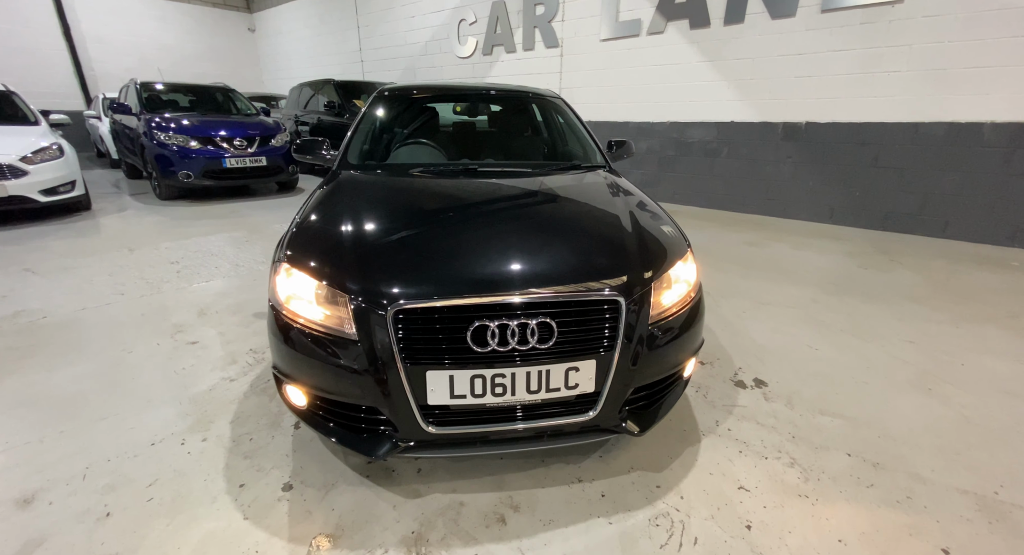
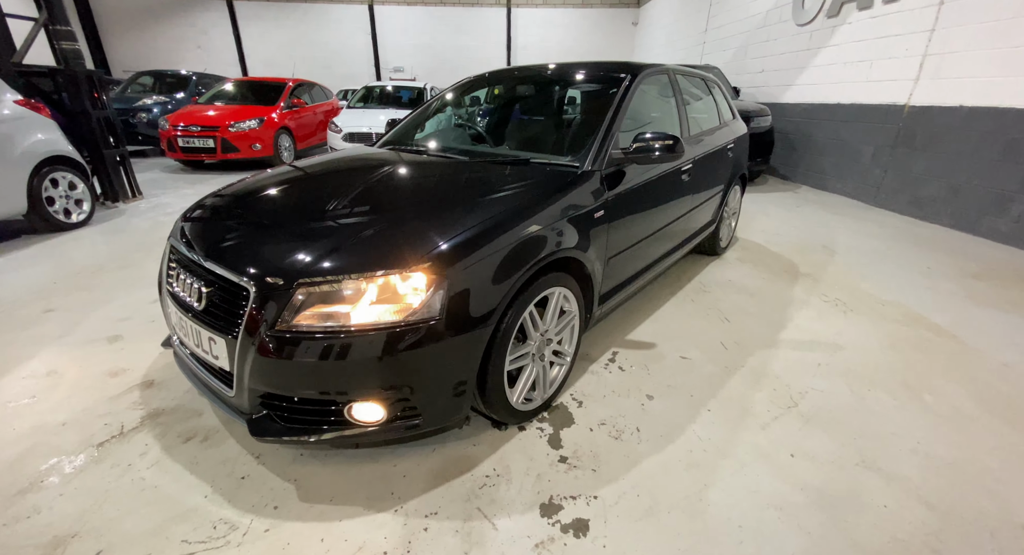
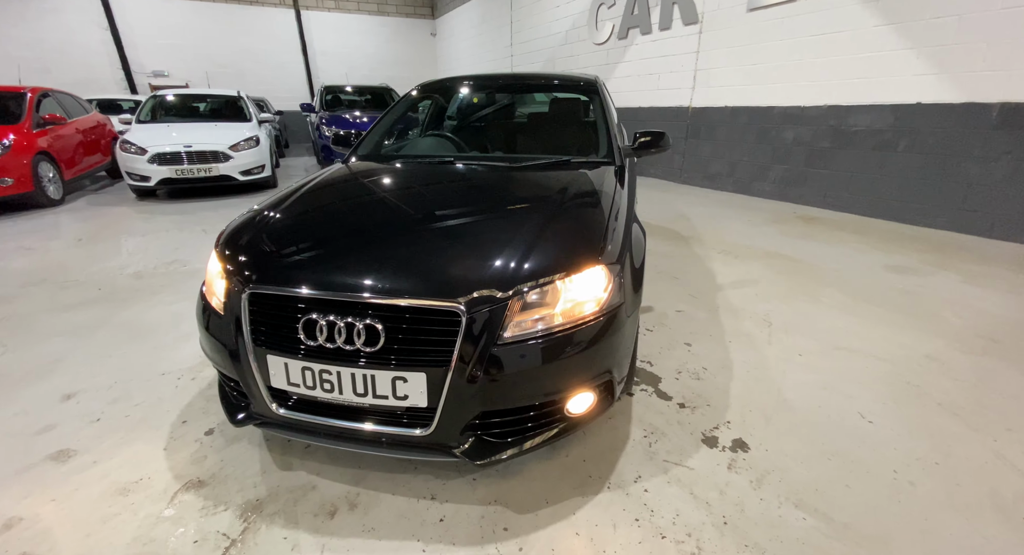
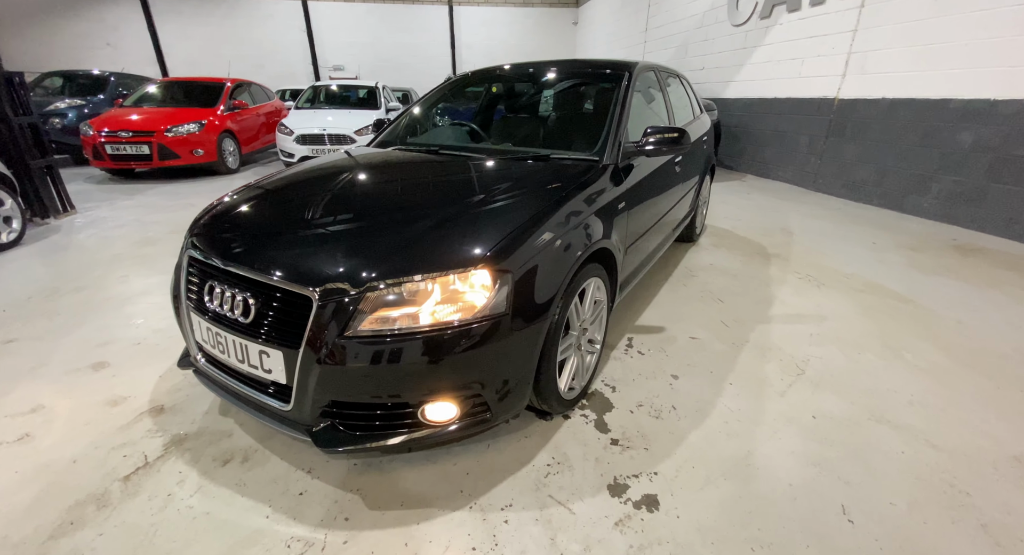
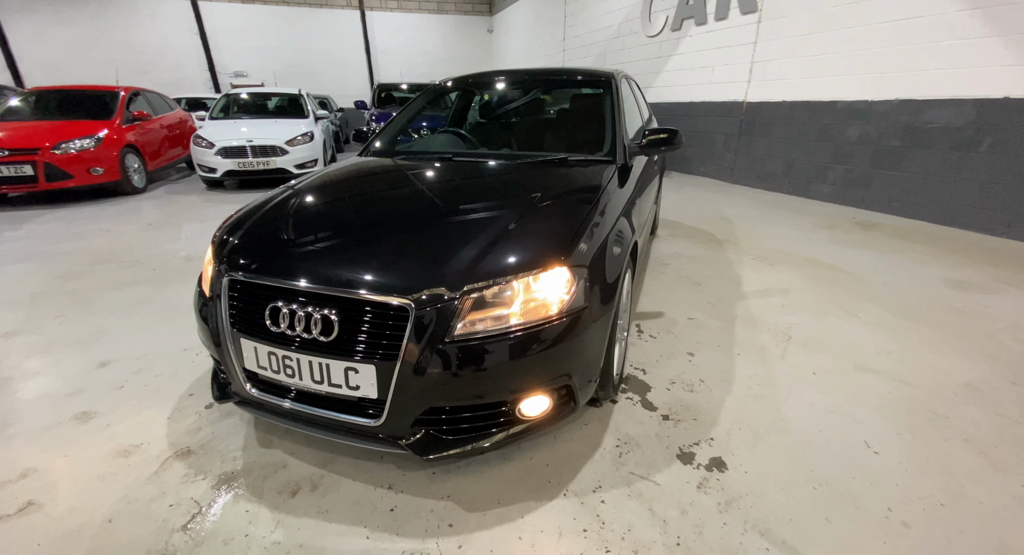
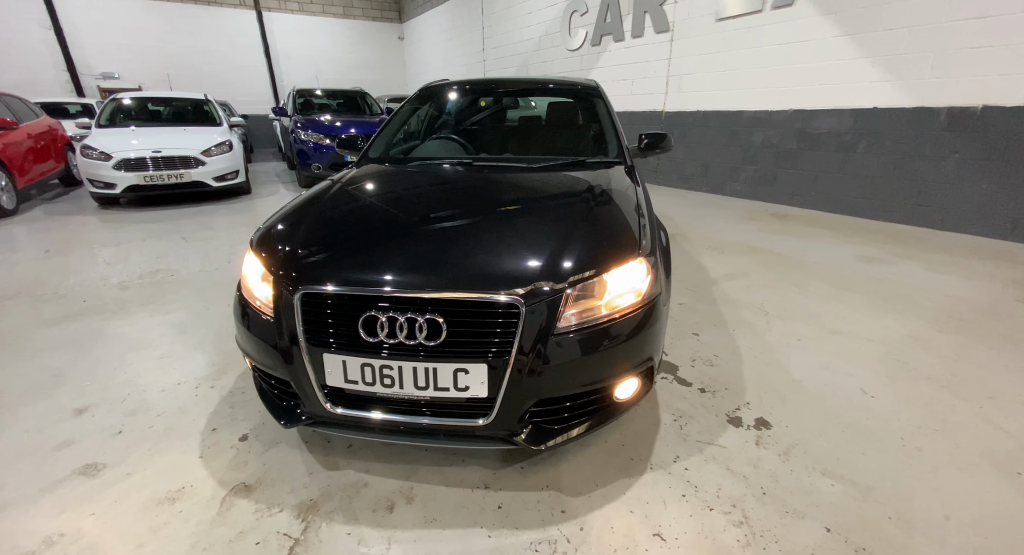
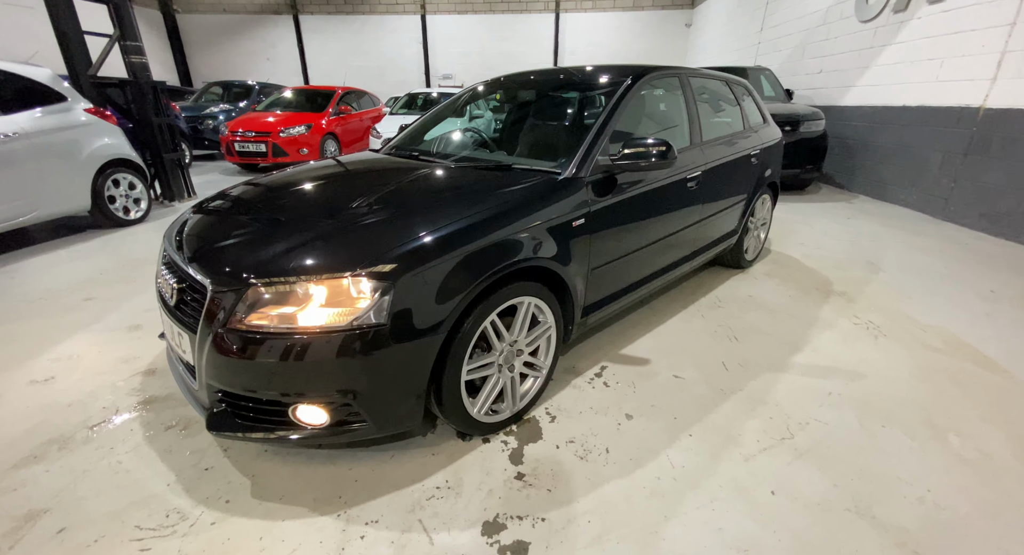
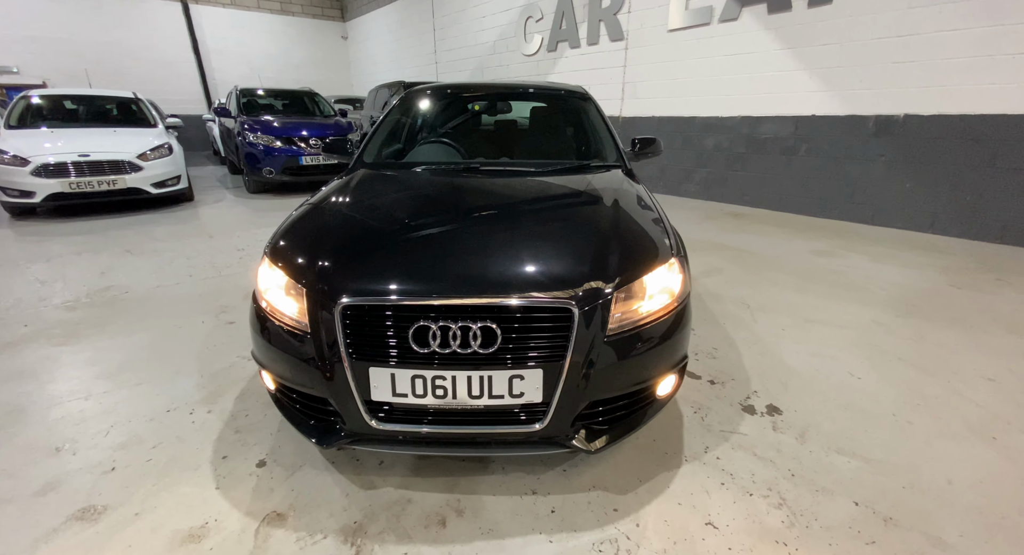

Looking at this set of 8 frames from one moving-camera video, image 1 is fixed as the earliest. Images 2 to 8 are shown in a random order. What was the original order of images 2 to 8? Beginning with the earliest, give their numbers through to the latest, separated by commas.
8, 6, 3, 5, 4, 2, 7
